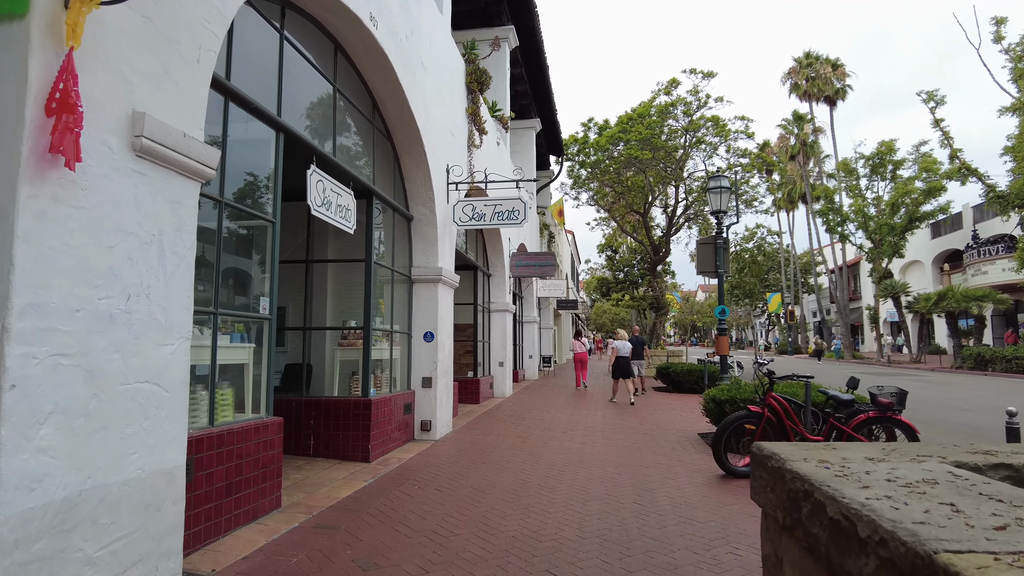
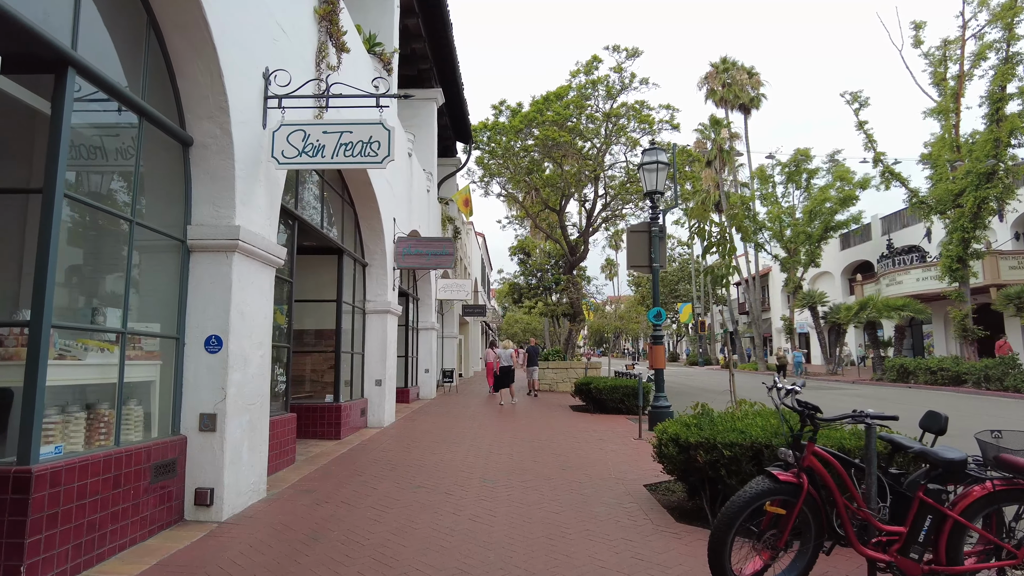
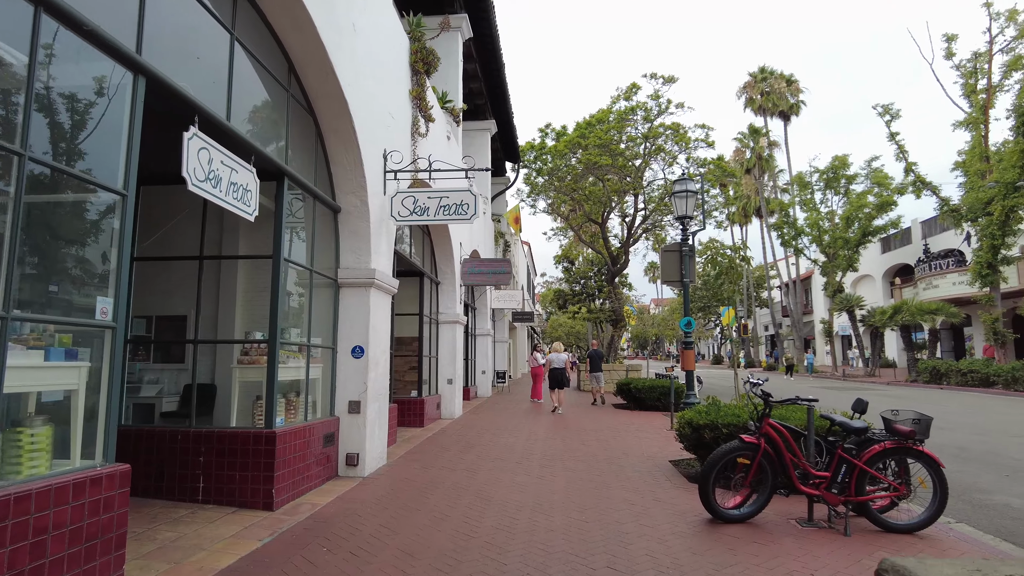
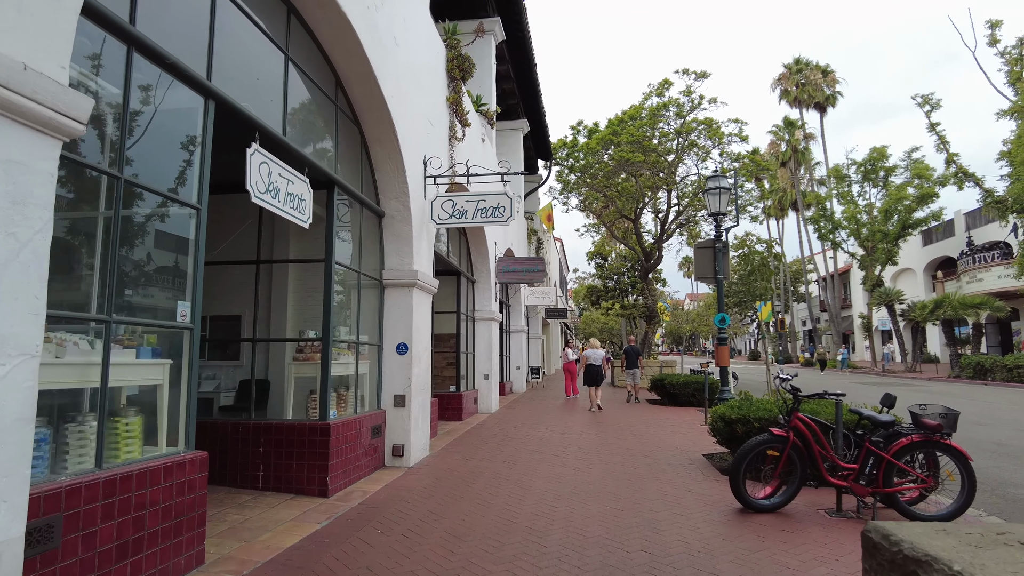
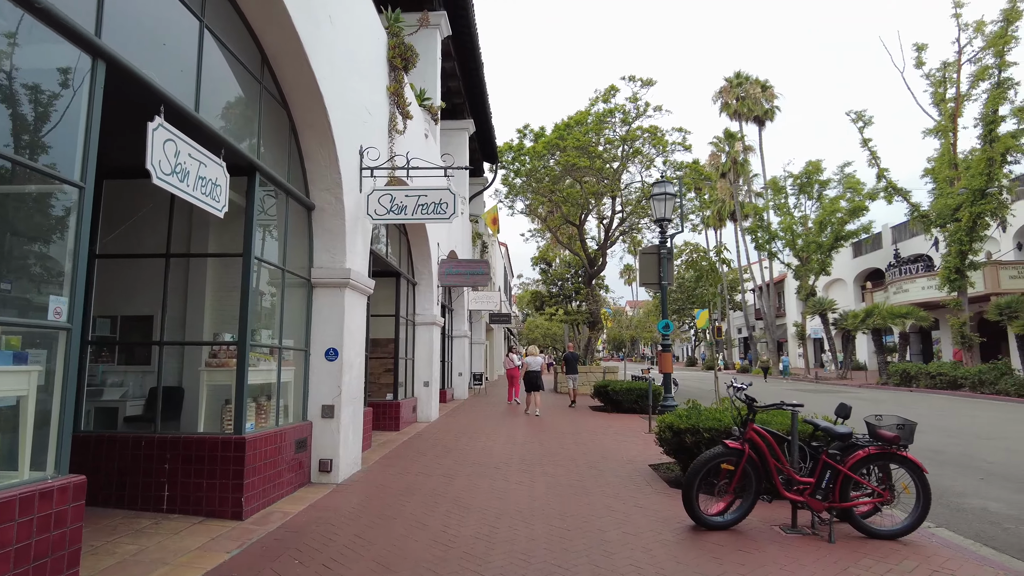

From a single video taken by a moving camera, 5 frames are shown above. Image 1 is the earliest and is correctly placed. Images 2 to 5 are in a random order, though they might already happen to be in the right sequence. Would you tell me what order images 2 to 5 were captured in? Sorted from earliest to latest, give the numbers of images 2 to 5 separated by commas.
4, 3, 5, 2
